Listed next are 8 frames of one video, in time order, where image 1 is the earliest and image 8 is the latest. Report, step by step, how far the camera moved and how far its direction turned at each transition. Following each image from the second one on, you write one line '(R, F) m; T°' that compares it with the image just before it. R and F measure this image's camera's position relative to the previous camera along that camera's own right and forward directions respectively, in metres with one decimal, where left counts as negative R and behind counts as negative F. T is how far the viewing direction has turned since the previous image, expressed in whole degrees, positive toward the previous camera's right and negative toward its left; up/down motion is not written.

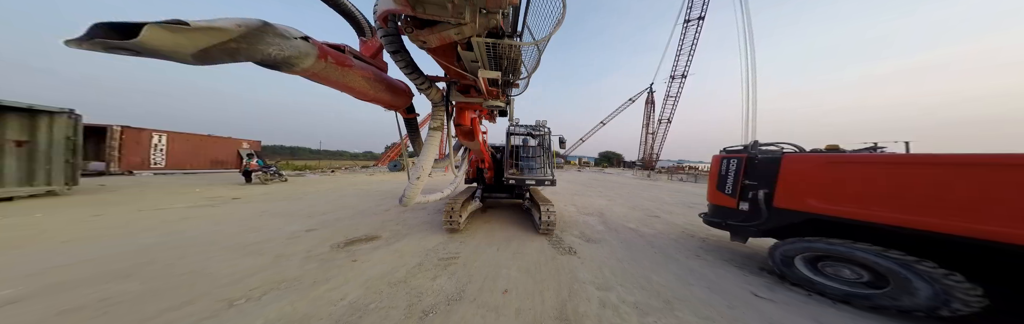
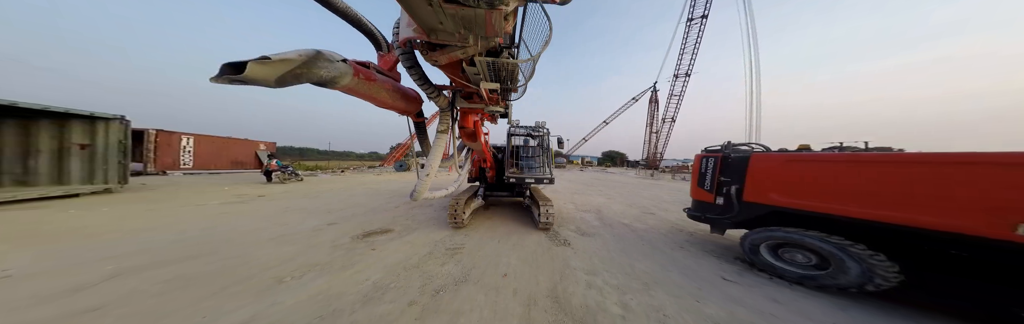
(+0.1, -0.3) m; -1°
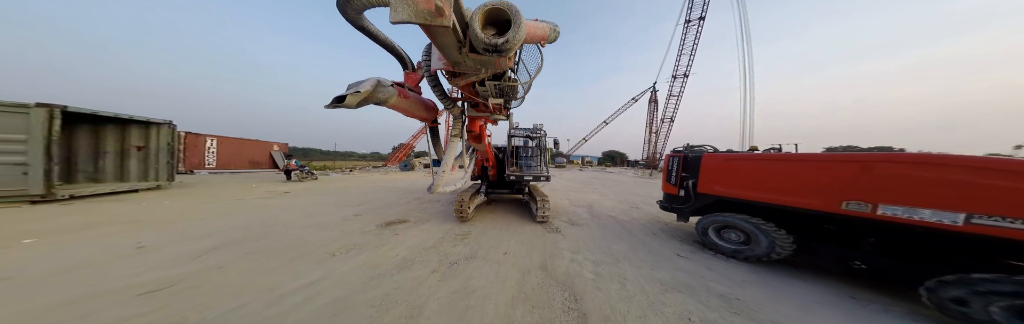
(0.0, -0.6) m; -1°
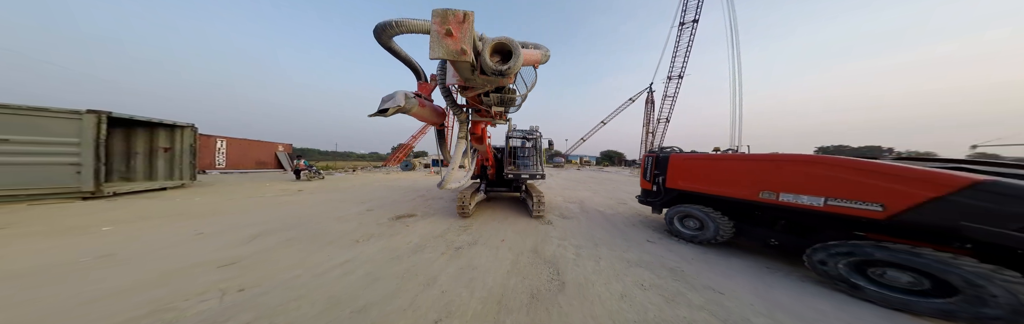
(+0.1, -0.5) m; 0°
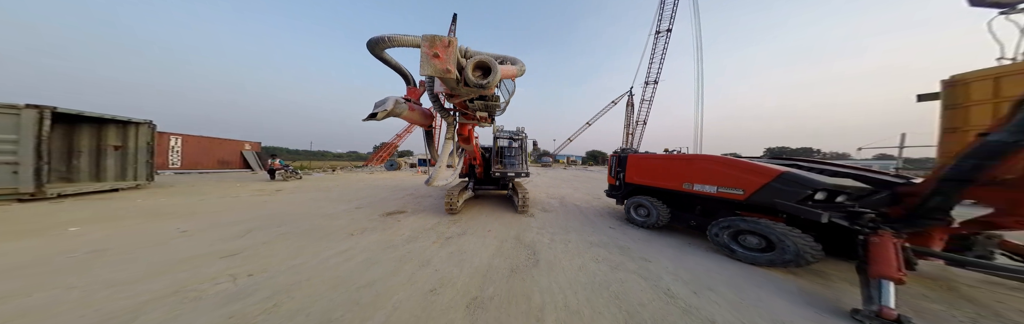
(+0.1, -0.4) m; +4°
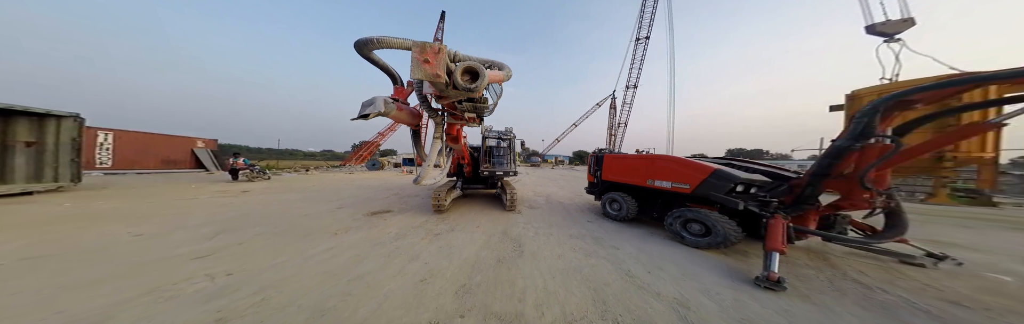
(0.0, -0.2) m; +4°
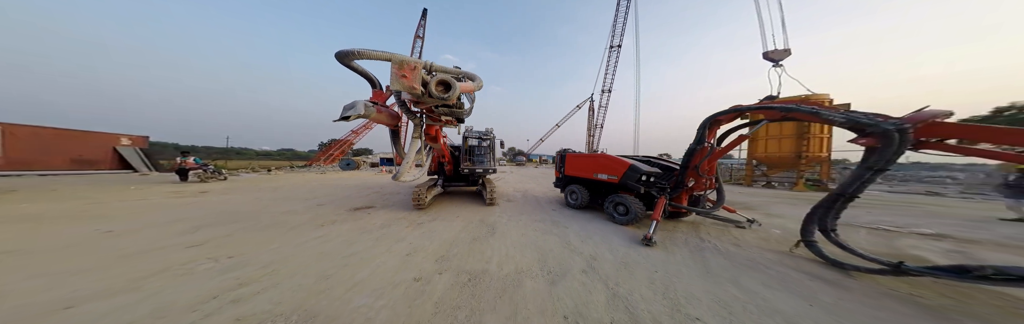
(+0.2, -0.6) m; +6°
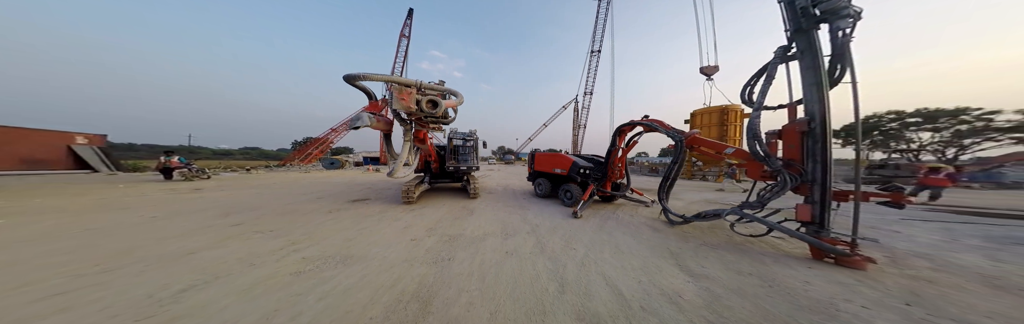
(+0.4, -1.0) m; +4°
